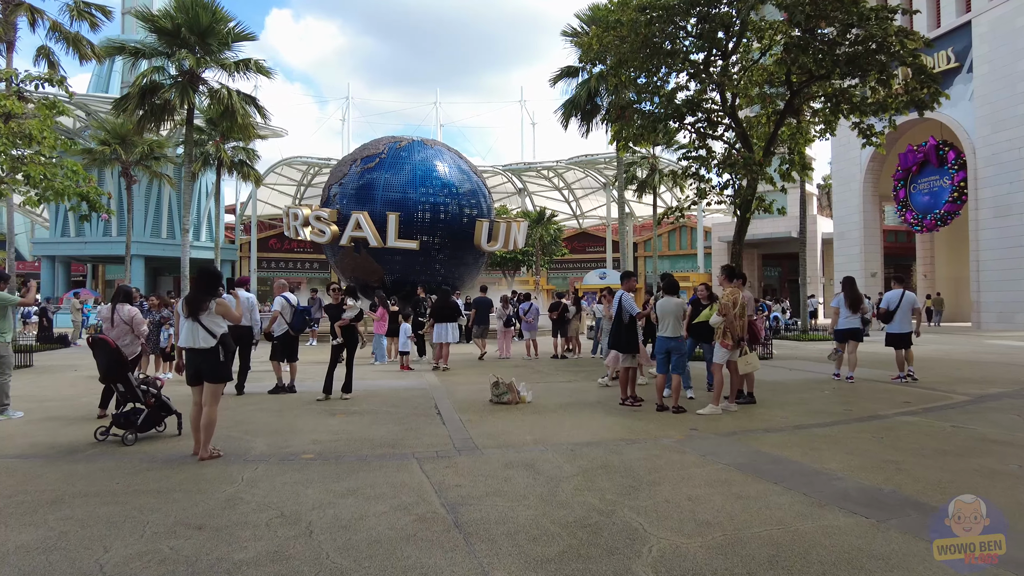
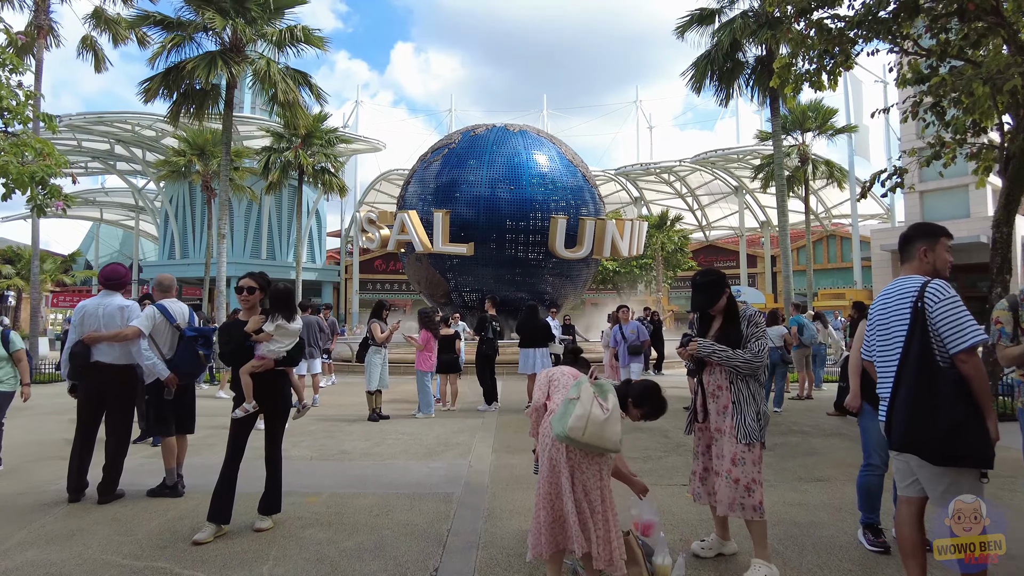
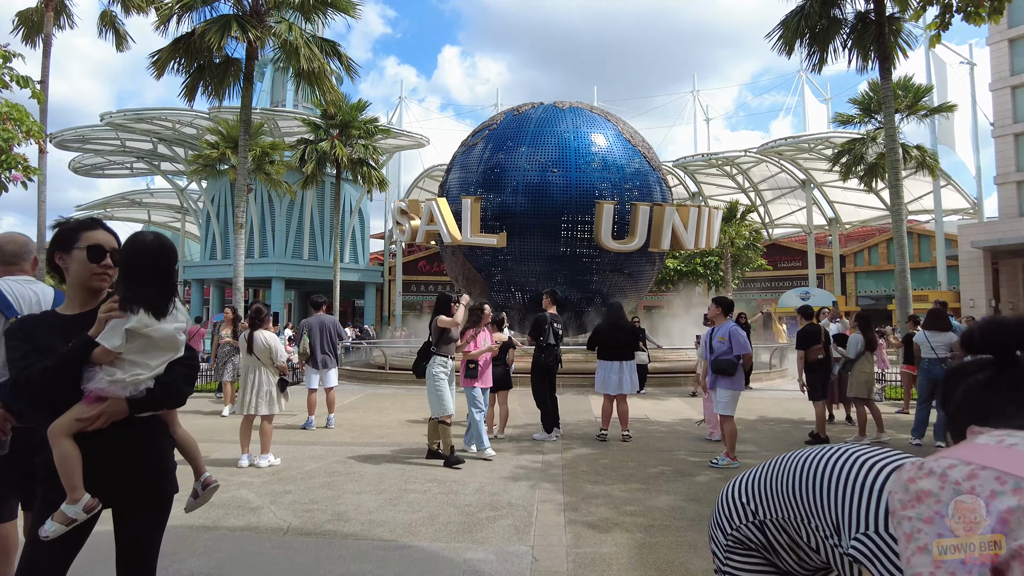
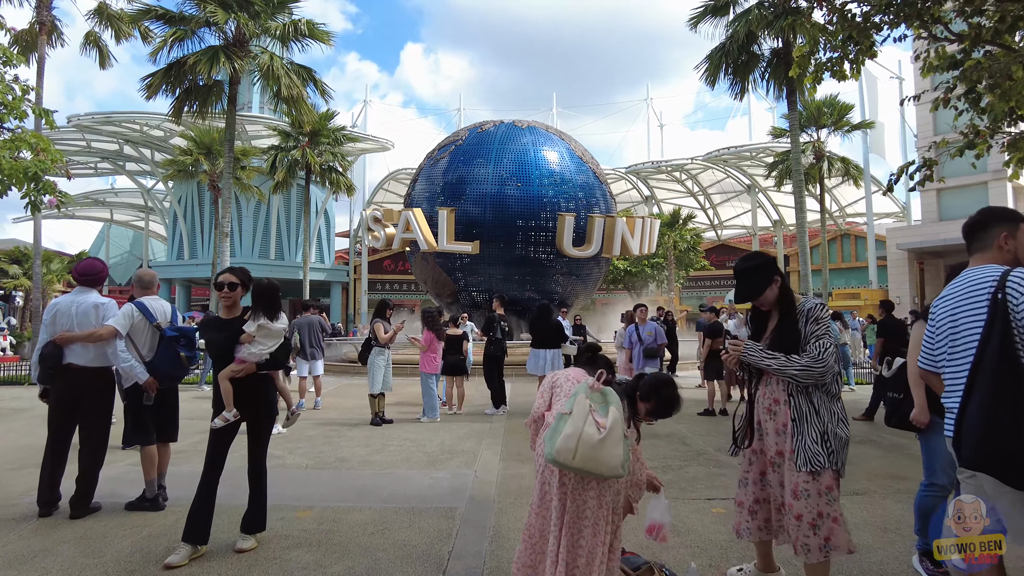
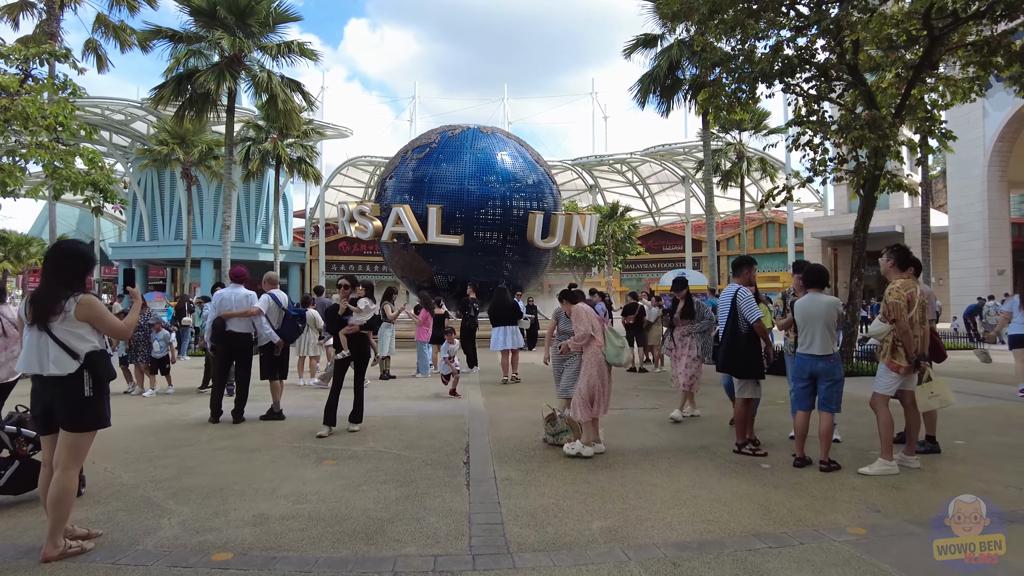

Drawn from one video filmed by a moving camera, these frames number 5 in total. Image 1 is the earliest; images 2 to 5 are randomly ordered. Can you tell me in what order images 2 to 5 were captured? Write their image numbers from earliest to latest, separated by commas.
5, 2, 4, 3
